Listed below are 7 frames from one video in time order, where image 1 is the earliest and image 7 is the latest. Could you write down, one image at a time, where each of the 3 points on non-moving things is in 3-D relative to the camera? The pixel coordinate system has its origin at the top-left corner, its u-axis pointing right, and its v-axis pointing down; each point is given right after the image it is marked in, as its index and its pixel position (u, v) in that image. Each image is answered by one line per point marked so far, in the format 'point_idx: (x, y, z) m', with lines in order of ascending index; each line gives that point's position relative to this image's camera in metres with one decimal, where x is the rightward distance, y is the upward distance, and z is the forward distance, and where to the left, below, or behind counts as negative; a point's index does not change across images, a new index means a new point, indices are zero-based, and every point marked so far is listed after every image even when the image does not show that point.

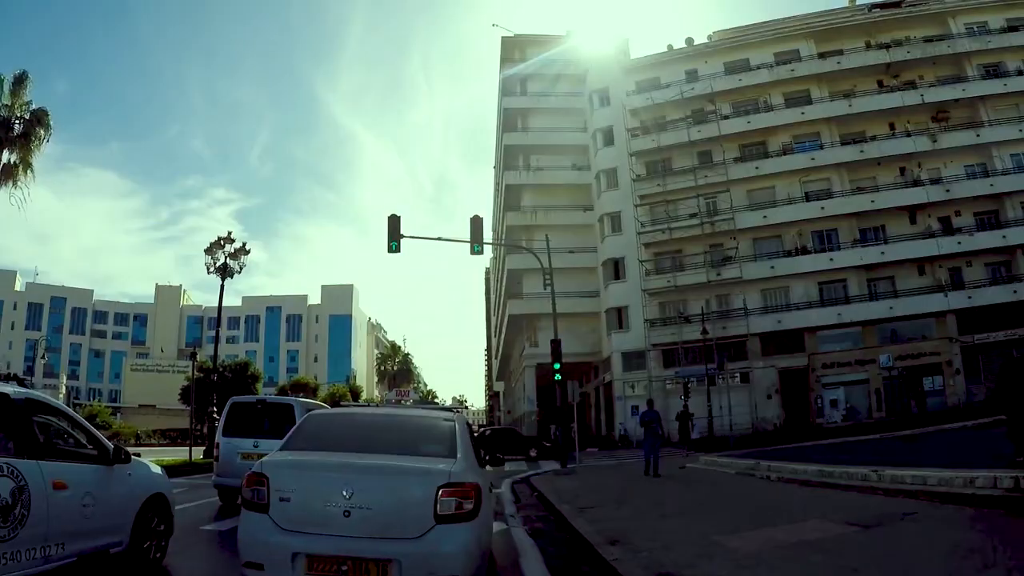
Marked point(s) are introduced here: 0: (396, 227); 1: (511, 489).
0: (-2.4, +1.3, +14.2) m
1: (0.0, -4.0, +13.5) m
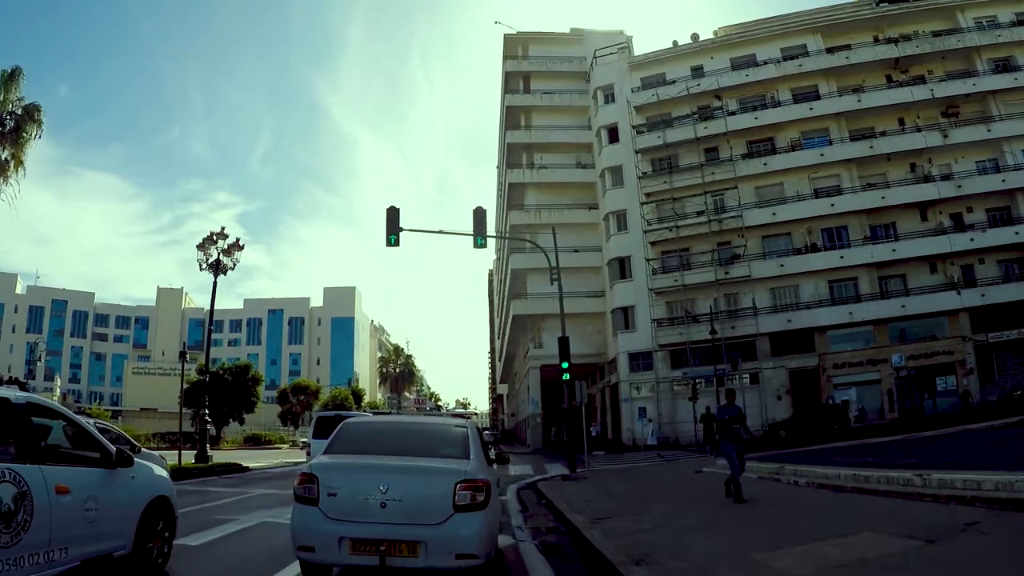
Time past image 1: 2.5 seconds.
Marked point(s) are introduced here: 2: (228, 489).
0: (-2.3, +1.3, +13.6) m
1: (+0.1, -3.9, +12.8) m
2: (-6.2, -4.5, +15.2) m
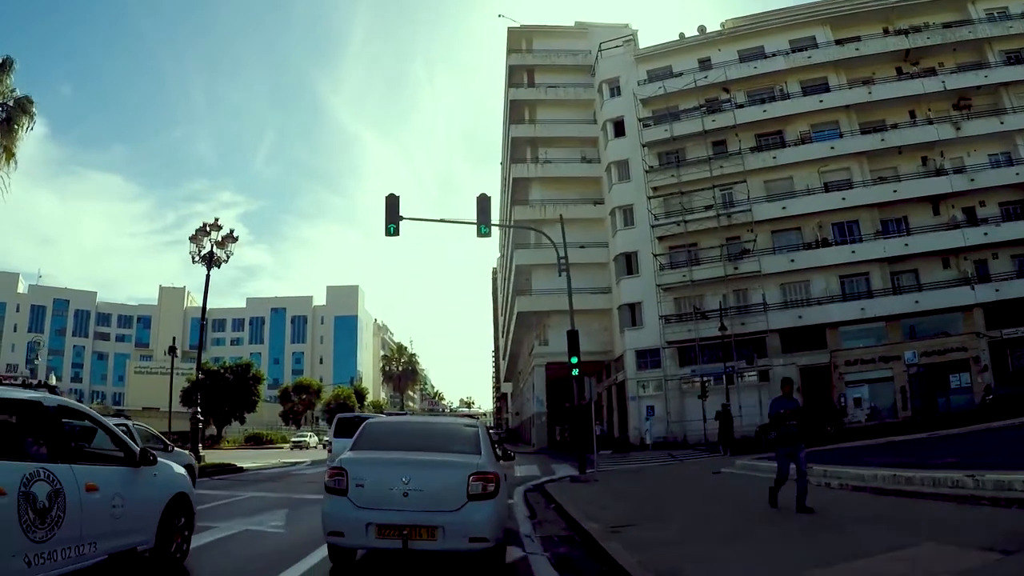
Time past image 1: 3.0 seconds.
0: (-2.2, +1.5, +12.9) m
1: (+0.2, -3.8, +12.2) m
2: (-6.1, -4.3, +14.6) m
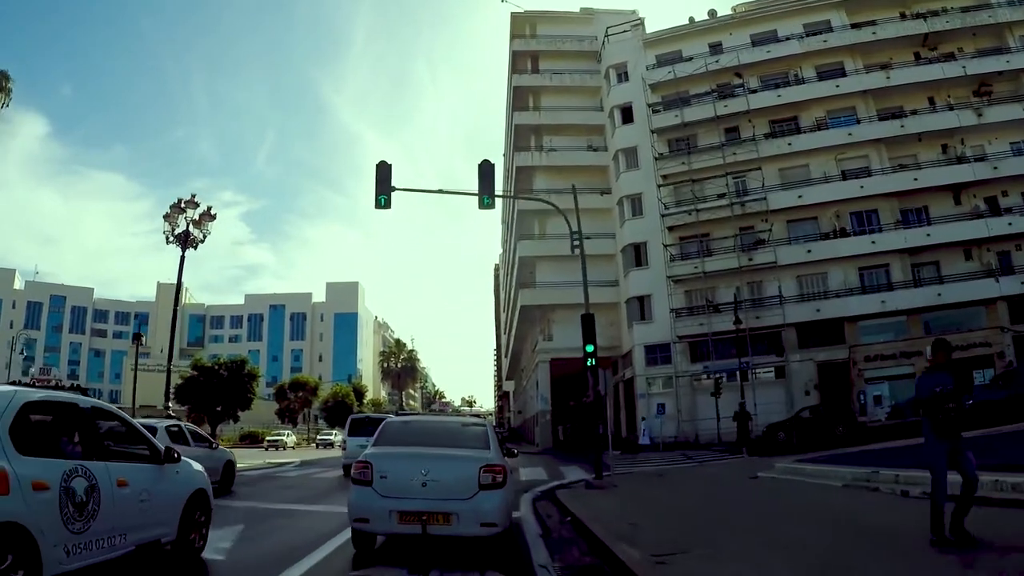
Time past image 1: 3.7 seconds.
0: (-2.1, +1.8, +11.4) m
1: (+0.3, -3.4, +10.7) m
2: (-6.0, -4.0, +13.1) m
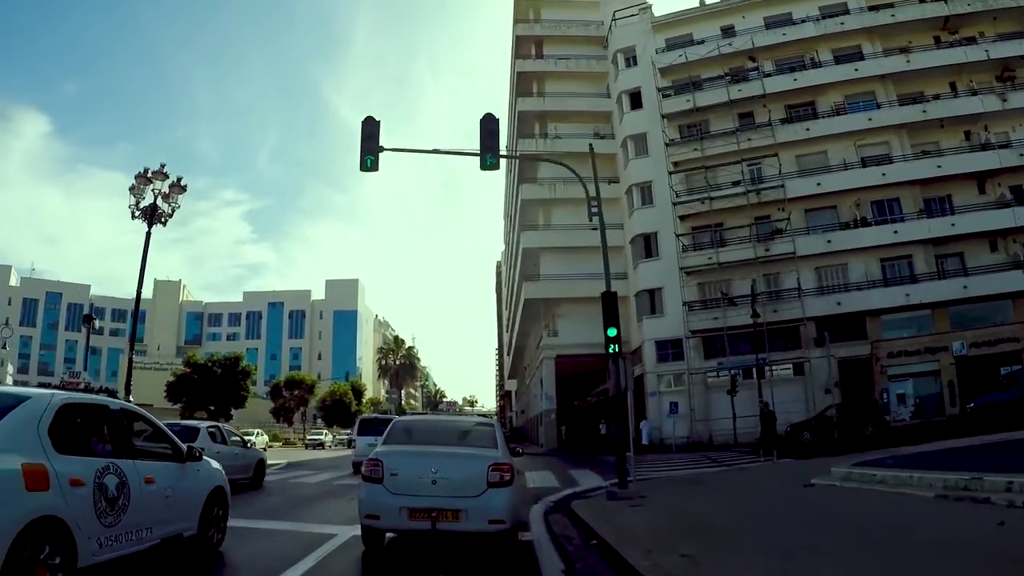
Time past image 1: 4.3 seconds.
0: (-2.0, +2.2, +9.8) m
1: (+0.4, -3.1, +9.1) m
2: (-5.9, -3.7, +11.6) m
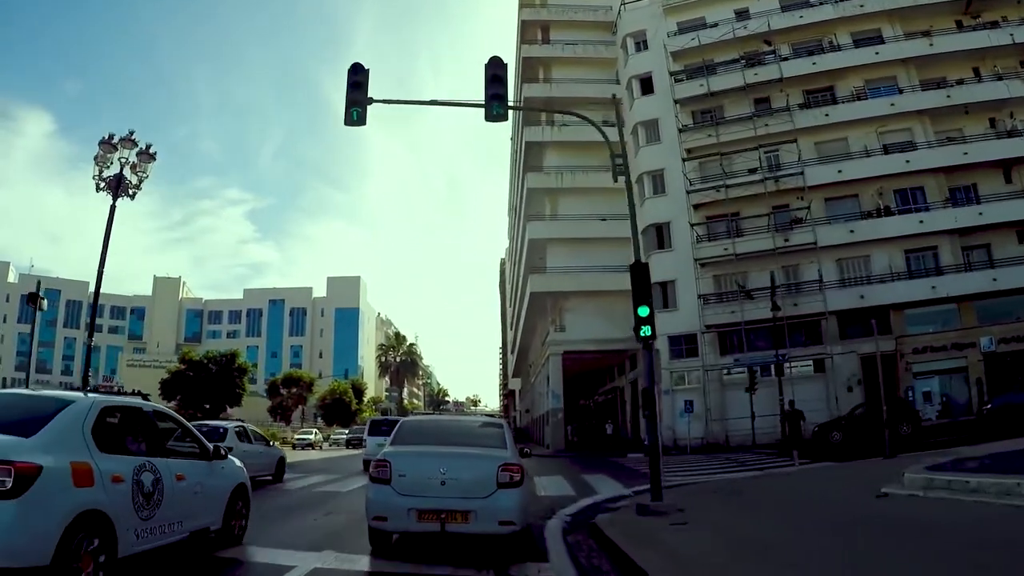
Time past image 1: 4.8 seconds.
0: (-1.9, +2.4, +8.4) m
1: (+0.6, -2.8, +7.6) m
2: (-5.7, -3.4, +10.2) m
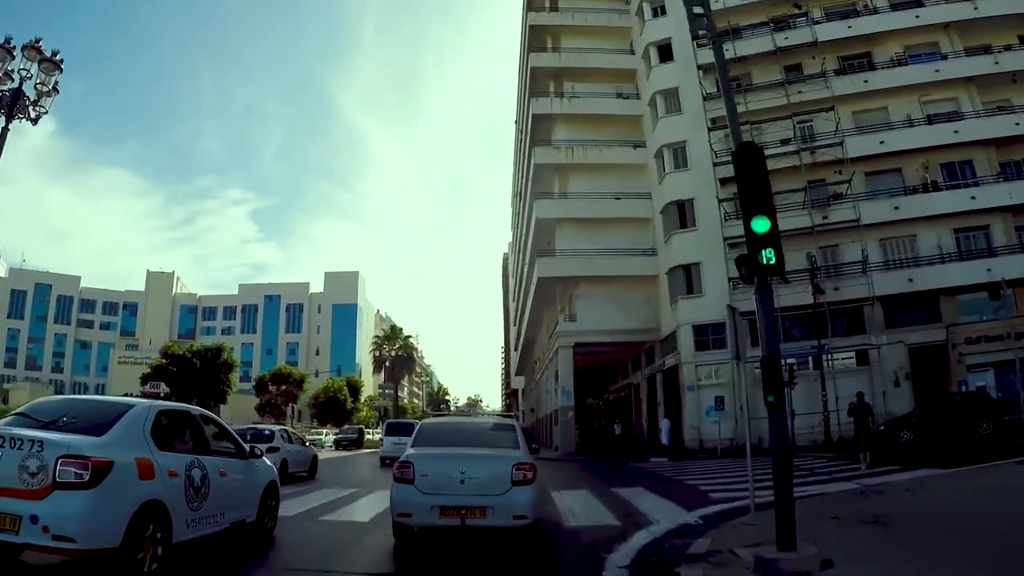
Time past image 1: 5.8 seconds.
0: (-1.7, +3.0, +5.5) m
1: (+0.8, -2.2, +4.7) m
2: (-5.5, -2.8, +7.3) m
